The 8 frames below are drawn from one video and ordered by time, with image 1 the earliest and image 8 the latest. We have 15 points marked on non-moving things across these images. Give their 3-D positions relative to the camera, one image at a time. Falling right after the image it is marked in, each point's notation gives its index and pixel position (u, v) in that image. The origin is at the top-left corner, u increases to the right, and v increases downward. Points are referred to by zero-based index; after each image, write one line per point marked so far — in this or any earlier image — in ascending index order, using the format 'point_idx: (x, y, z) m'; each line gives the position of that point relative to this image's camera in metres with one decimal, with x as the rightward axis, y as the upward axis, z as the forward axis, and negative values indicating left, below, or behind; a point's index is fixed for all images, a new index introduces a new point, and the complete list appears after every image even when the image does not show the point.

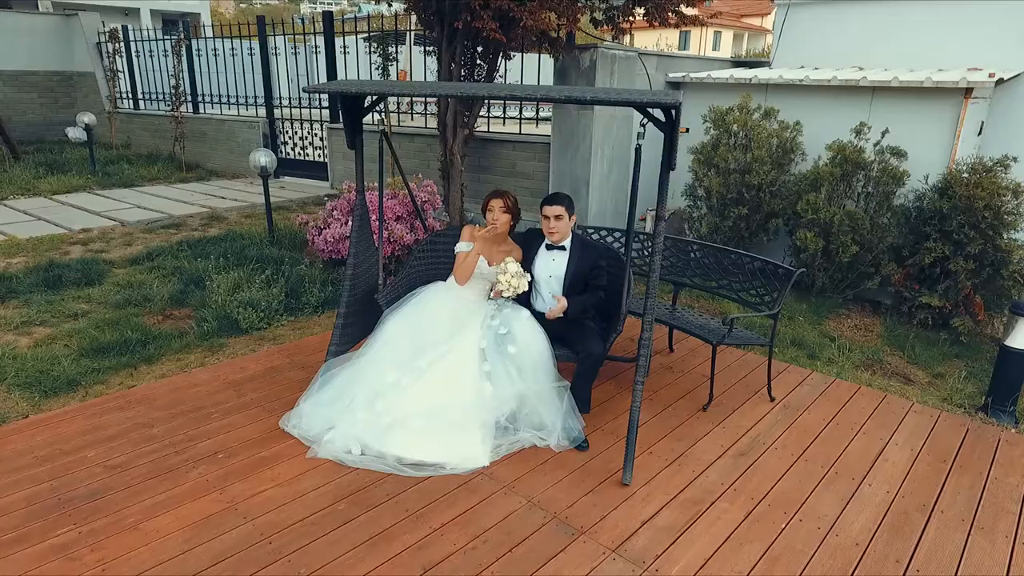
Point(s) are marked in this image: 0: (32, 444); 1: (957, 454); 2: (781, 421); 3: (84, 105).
0: (-1.9, -0.6, +2.5) m
1: (+1.8, -0.7, +2.6) m
2: (+1.2, -0.6, +2.8) m
3: (-6.5, +2.8, +9.5) m
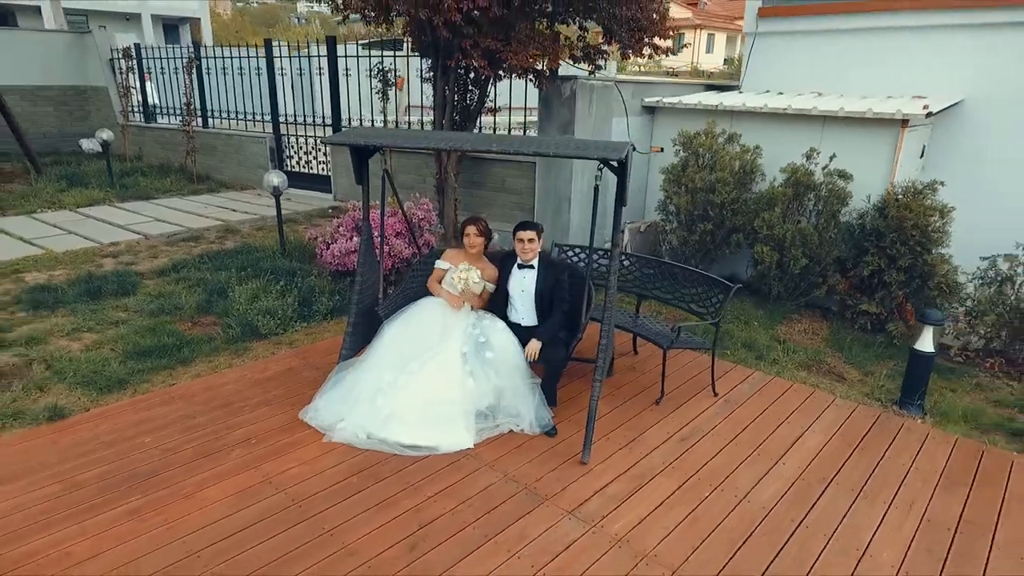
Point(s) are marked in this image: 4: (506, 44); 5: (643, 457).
0: (-2.0, -0.7, +3.0) m
1: (+1.7, -0.8, +3.1) m
2: (+1.1, -0.7, +3.3) m
3: (-6.6, +2.7, +9.9) m
4: (0.0, +1.8, +4.8) m
5: (+0.6, -0.8, +2.9) m
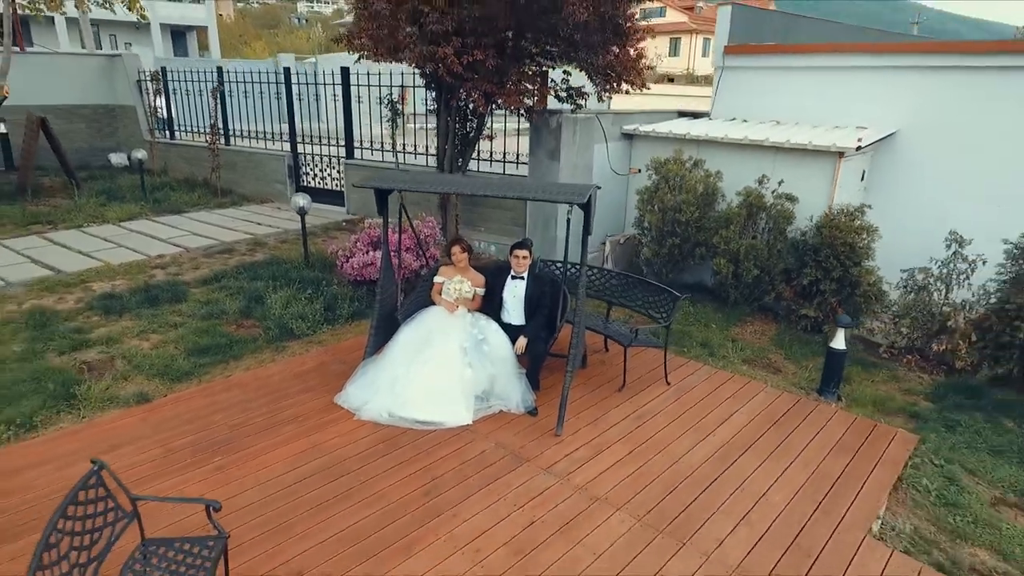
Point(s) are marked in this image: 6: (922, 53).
0: (-2.0, -0.7, +3.8) m
1: (+1.7, -0.8, +4.0) m
2: (+1.0, -0.7, +4.2) m
3: (-6.7, +2.6, +10.8) m
4: (-0.1, +1.8, +5.6) m
5: (+0.6, -0.8, +3.7) m
6: (+3.7, +2.2, +5.7) m
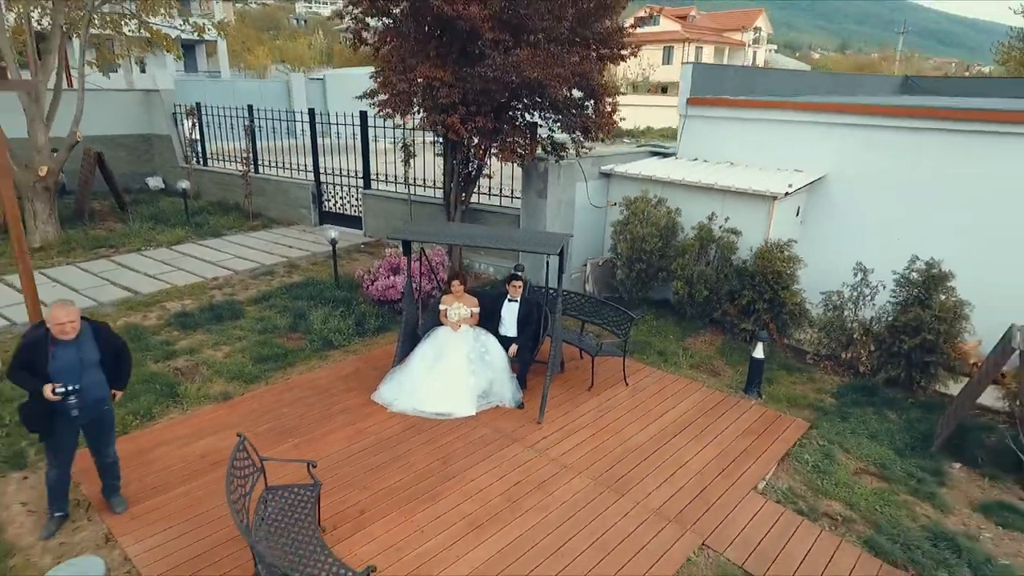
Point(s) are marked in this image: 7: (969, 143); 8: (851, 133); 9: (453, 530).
0: (-2.1, -0.9, +5.1) m
1: (+1.6, -1.0, +5.2) m
2: (+1.0, -0.9, +5.4) m
3: (-6.7, +2.5, +12.0) m
4: (-0.2, +1.6, +6.8) m
5: (+0.5, -1.0, +5.0) m
6: (+3.6, +2.0, +7.0) m
7: (+4.5, +1.5, +6.2) m
8: (+3.7, +1.7, +6.9) m
9: (-0.4, -1.4, +3.7) m
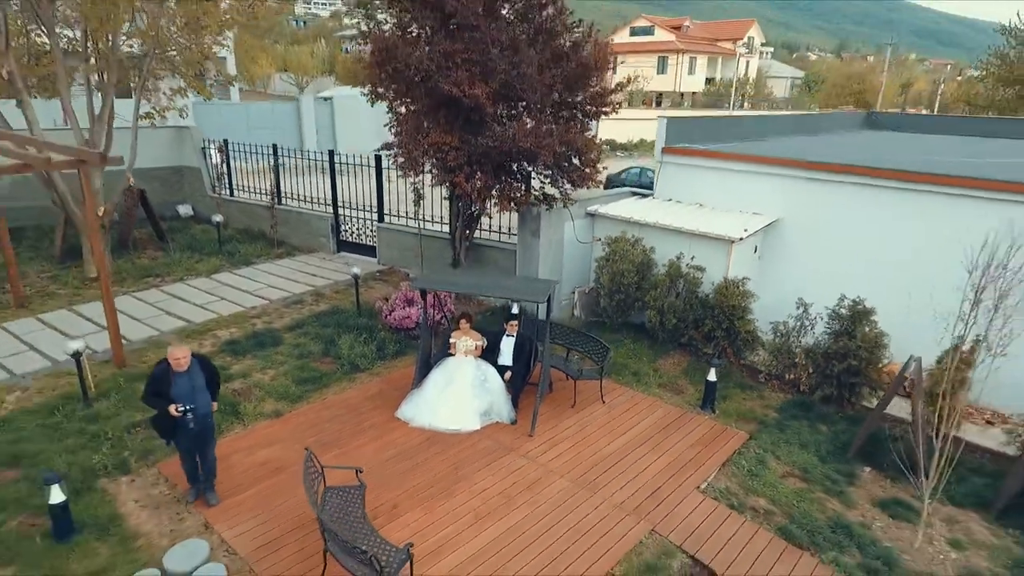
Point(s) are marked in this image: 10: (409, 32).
0: (-2.1, -1.3, +6.3) m
1: (+1.6, -1.4, +6.4) m
2: (+1.0, -1.3, +6.6) m
3: (-6.8, +2.1, +13.2) m
4: (-0.2, +1.2, +8.0) m
5: (+0.5, -1.4, +6.2) m
6: (+3.6, +1.6, +8.2) m
7: (+4.5, +1.1, +7.4) m
8: (+3.7, +1.3, +8.1) m
9: (-0.4, -1.8, +4.9) m
10: (-1.3, +3.1, +7.7) m
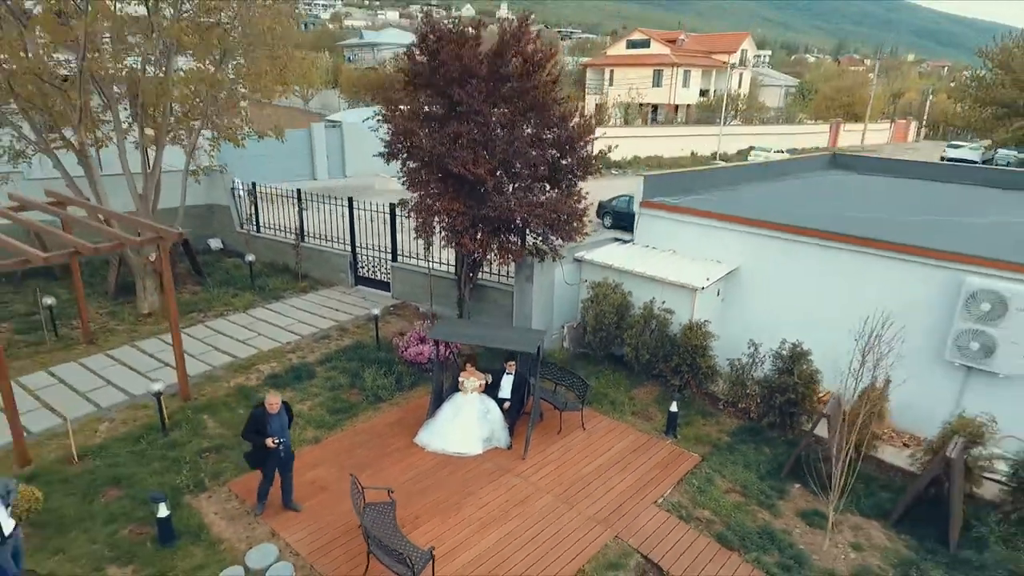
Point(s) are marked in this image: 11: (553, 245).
0: (-2.1, -1.9, +7.7) m
1: (+1.6, -2.0, +7.9) m
2: (+0.9, -1.9, +8.1) m
3: (-6.8, +1.5, +14.6) m
4: (-0.2, +0.6, +9.5) m
5: (+0.4, -2.0, +7.6) m
6: (+3.5, +1.0, +9.6) m
7: (+4.4, +0.5, +8.8) m
8: (+3.7, +0.7, +9.6) m
9: (-0.4, -2.4, +6.4) m
10: (-1.3, +2.5, +9.1) m
11: (+0.7, +0.7, +9.8) m
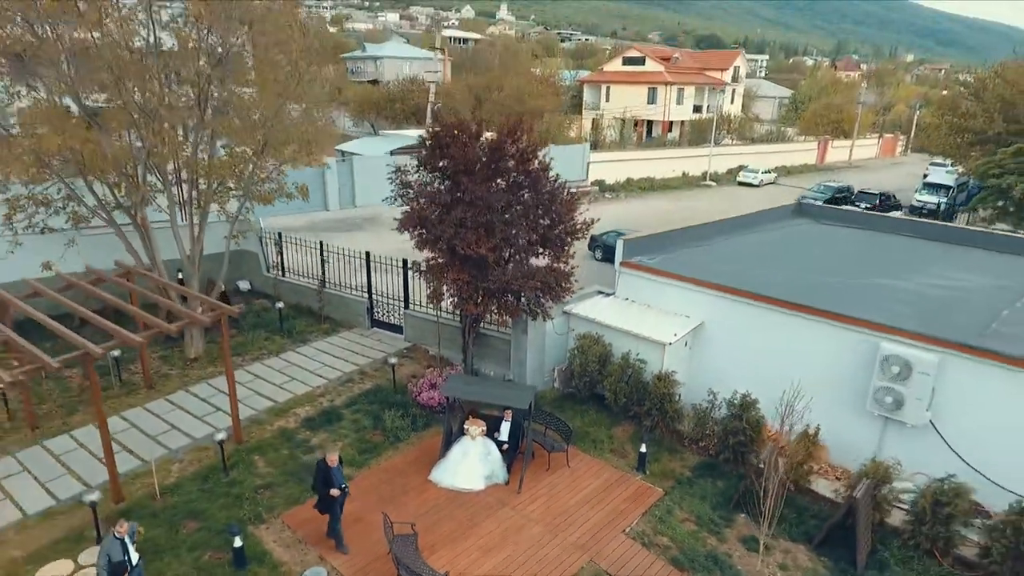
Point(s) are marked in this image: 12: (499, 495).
0: (-2.2, -2.9, +9.4) m
1: (+1.5, -3.0, +9.6) m
2: (+0.9, -2.9, +9.8) m
3: (-6.9, +0.5, +16.3) m
4: (-0.3, -0.4, +11.2) m
5: (+0.4, -3.0, +9.3) m
6: (+3.5, 0.0, +11.3) m
7: (+4.4, -0.5, +10.5) m
8: (+3.6, -0.2, +11.3) m
9: (-0.5, -3.4, +8.1) m
10: (-1.3, +1.5, +10.8) m
11: (+0.6, -0.2, +11.5) m
12: (-0.2, -3.0, +9.2) m
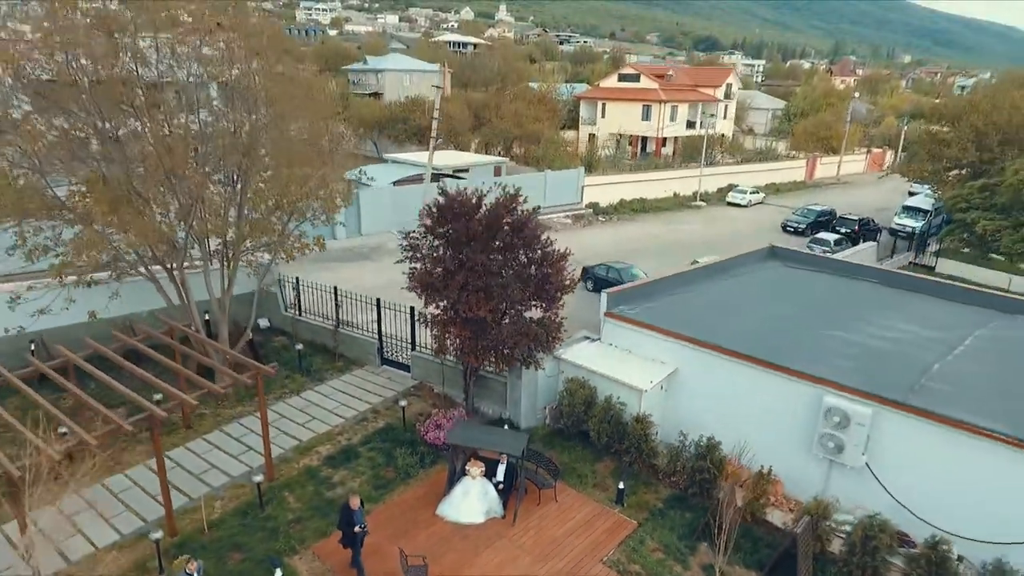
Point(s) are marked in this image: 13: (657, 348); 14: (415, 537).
0: (-2.3, -4.0, +10.9) m
1: (+1.4, -4.1, +11.1) m
2: (+0.8, -4.0, +11.3) m
3: (-7.0, -0.6, +17.8) m
4: (-0.4, -1.5, +12.7) m
5: (+0.3, -4.1, +10.9) m
6: (+3.4, -1.1, +12.8) m
7: (+4.3, -1.6, +12.1) m
8: (+3.5, -1.3, +12.8) m
9: (-0.6, -4.5, +9.6) m
10: (-1.4, +0.5, +12.3) m
11: (+0.5, -1.3, +13.1) m
12: (-0.3, -4.1, +10.7) m
13: (+3.1, -1.3, +13.3) m
14: (-1.6, -4.2, +10.4) m
